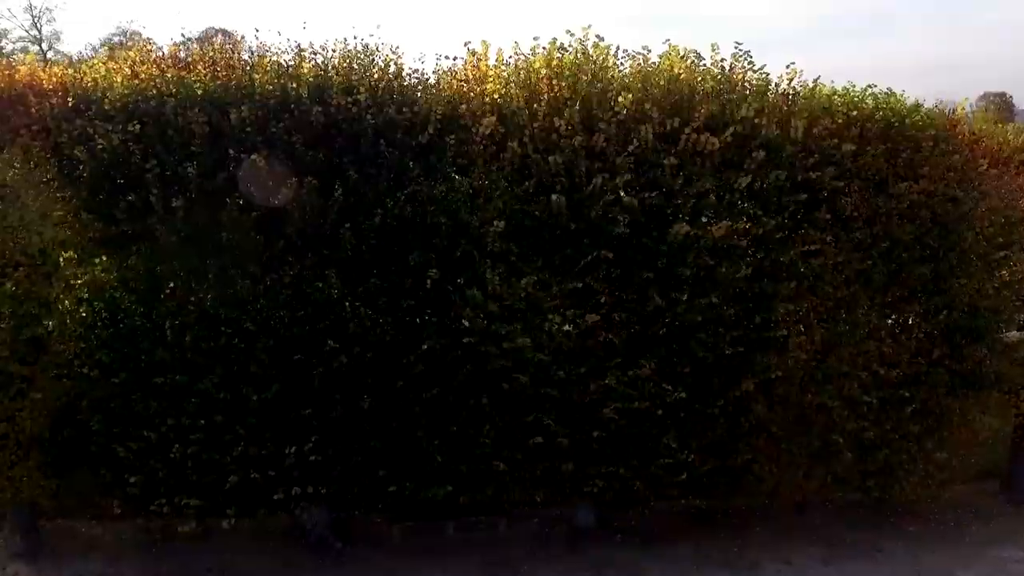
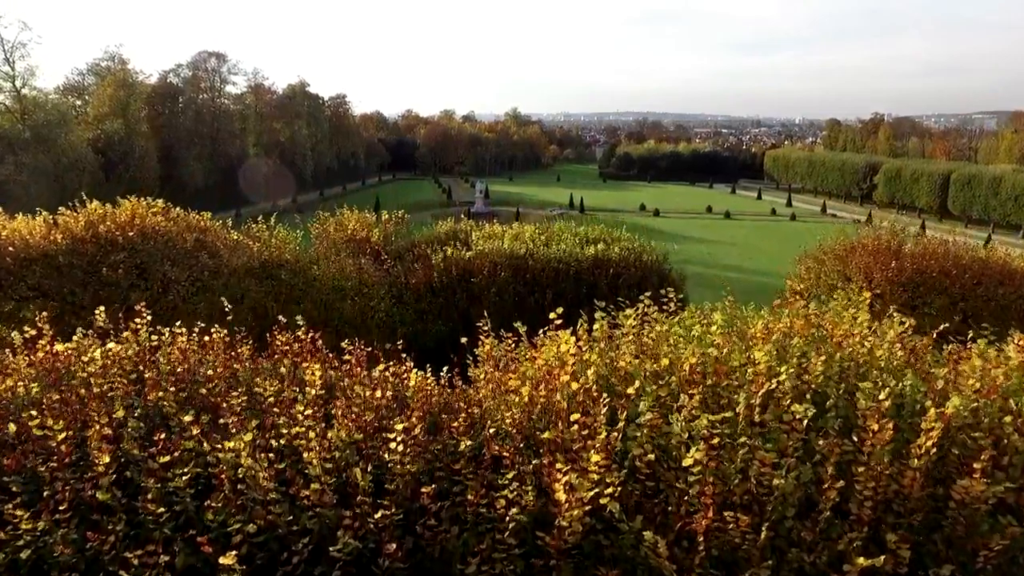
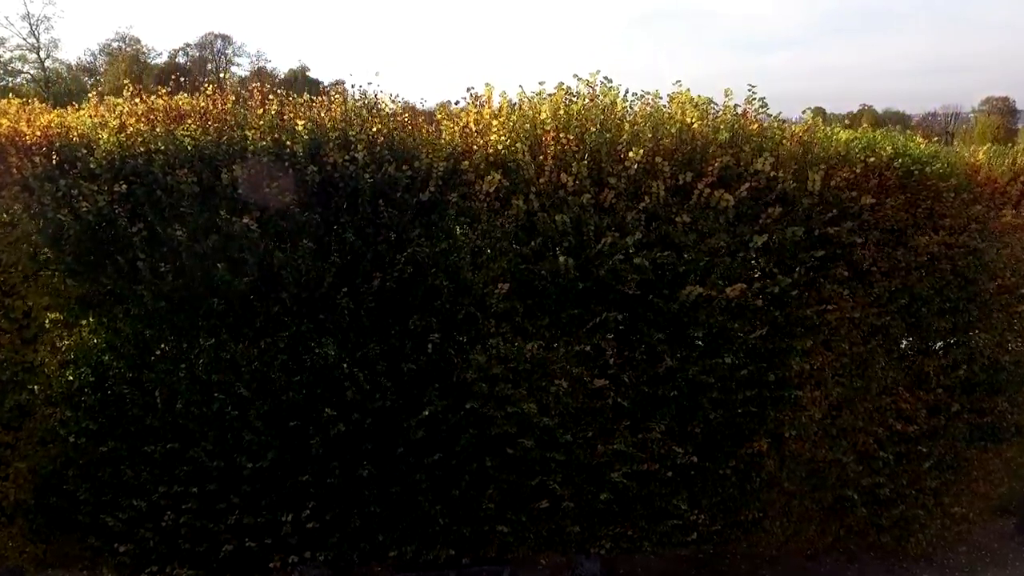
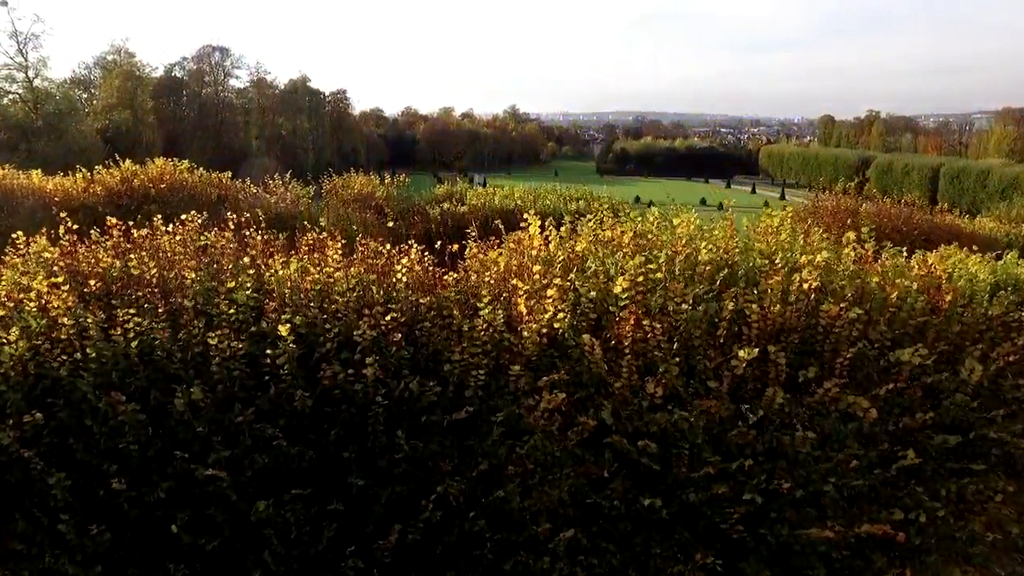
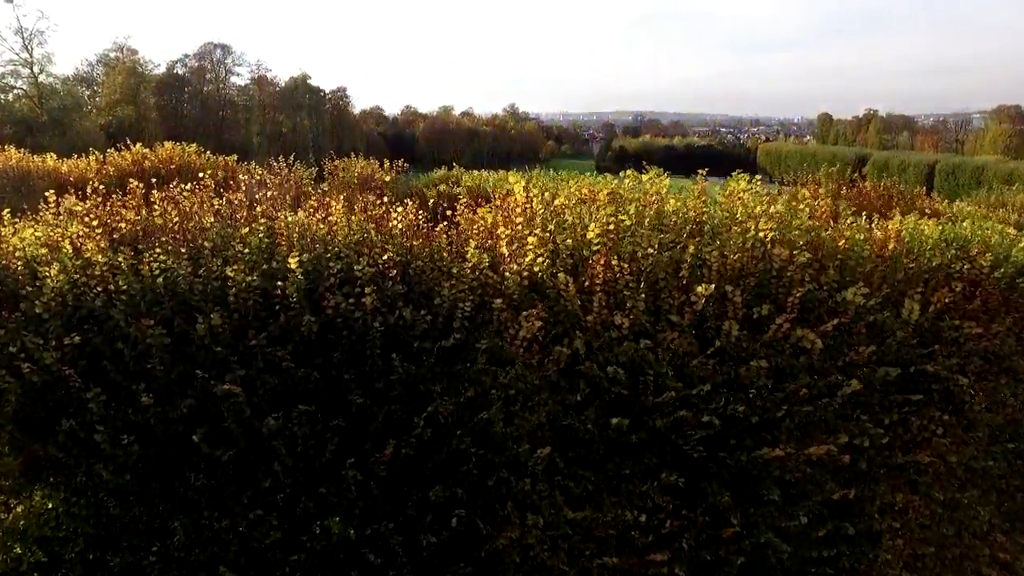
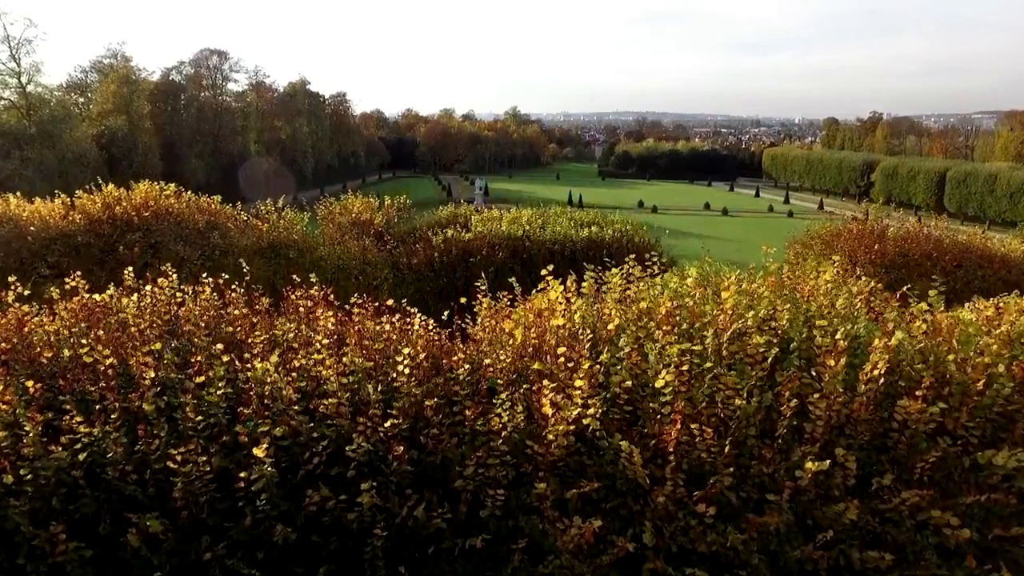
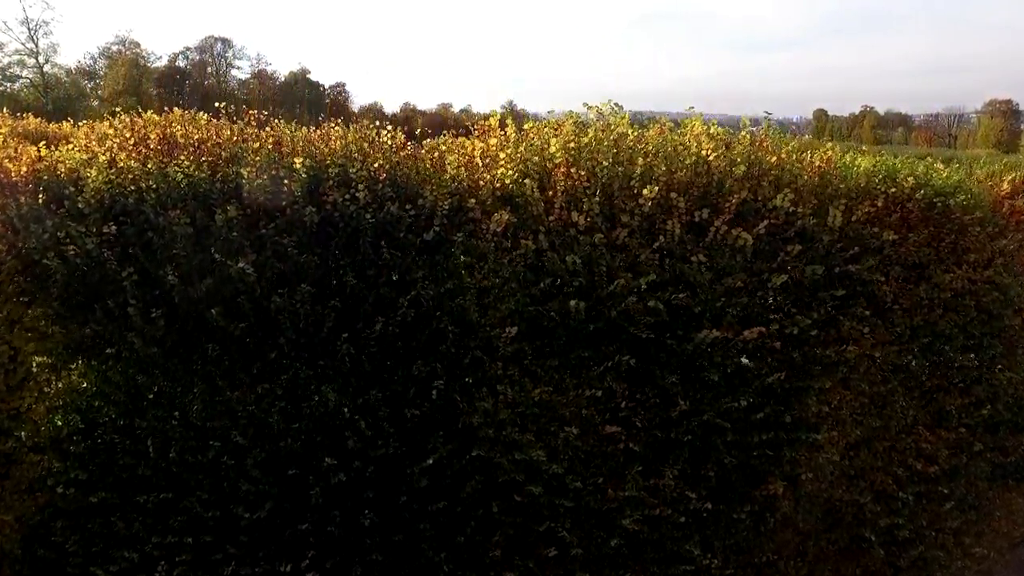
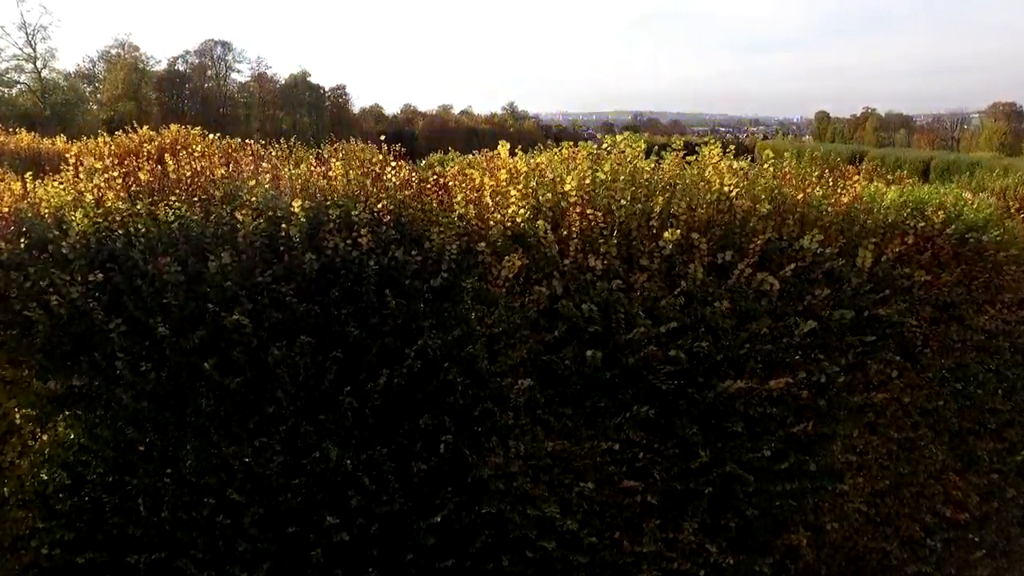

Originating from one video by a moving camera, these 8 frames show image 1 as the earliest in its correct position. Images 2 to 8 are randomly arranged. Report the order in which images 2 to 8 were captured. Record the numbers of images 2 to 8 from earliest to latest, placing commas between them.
3, 7, 8, 5, 4, 6, 2
